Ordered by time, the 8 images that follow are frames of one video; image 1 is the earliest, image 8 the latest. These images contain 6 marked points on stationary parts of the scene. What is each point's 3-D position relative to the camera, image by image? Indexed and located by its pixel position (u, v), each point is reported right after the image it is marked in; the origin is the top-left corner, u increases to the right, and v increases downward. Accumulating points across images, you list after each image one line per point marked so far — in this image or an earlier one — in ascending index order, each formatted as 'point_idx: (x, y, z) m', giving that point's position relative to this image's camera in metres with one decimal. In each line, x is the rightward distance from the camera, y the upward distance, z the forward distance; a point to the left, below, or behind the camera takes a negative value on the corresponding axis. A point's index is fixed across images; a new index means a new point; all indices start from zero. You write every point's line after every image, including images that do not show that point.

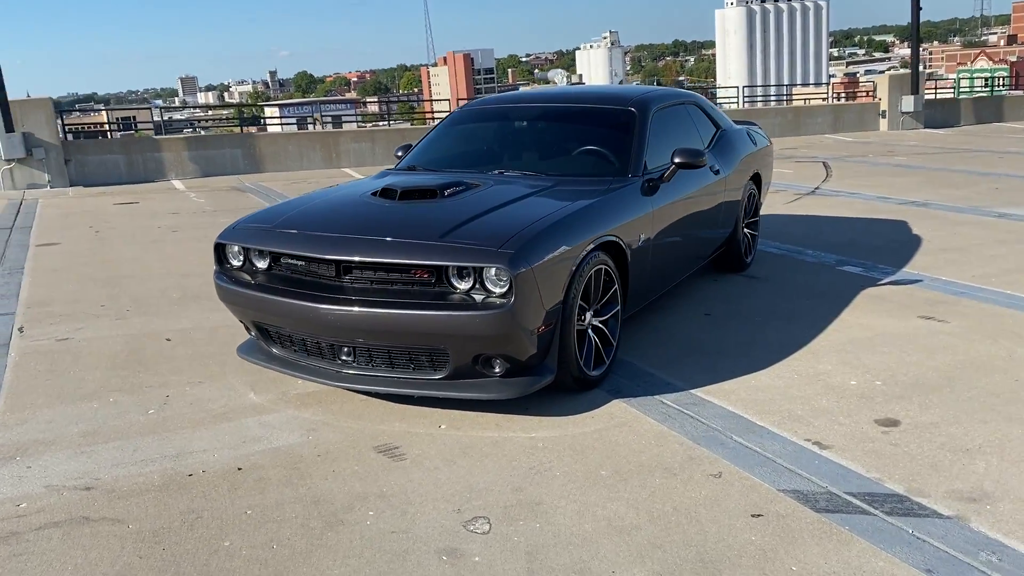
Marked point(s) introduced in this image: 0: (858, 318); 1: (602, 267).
0: (+2.0, -0.2, +5.2) m
1: (+0.4, +0.1, +4.1) m
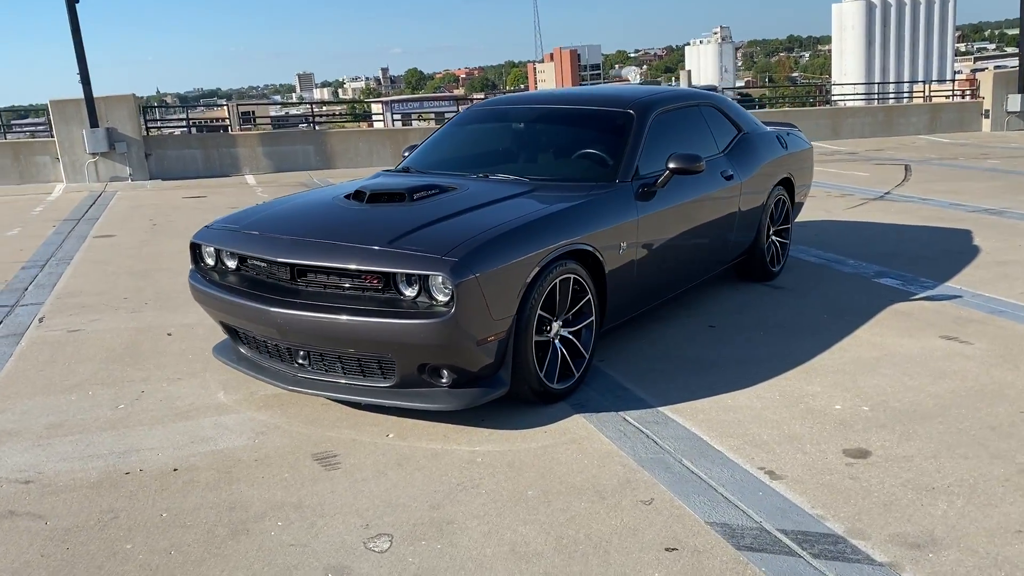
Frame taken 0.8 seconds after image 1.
0: (+2.0, -0.3, +4.9) m
1: (+0.2, 0.0, +3.9) m
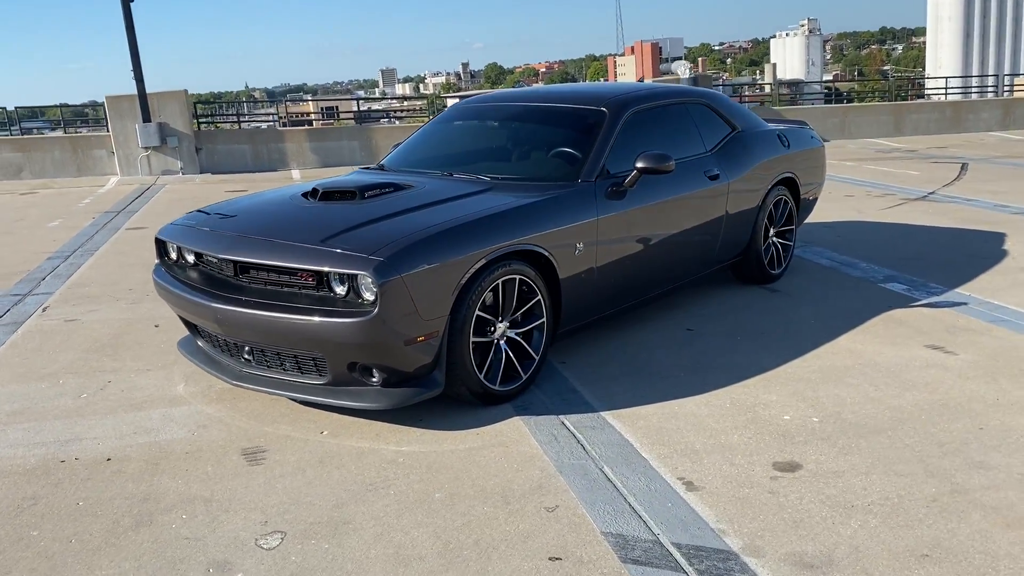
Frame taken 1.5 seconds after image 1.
0: (+1.8, -0.3, +4.7) m
1: (0.0, 0.0, +3.9) m
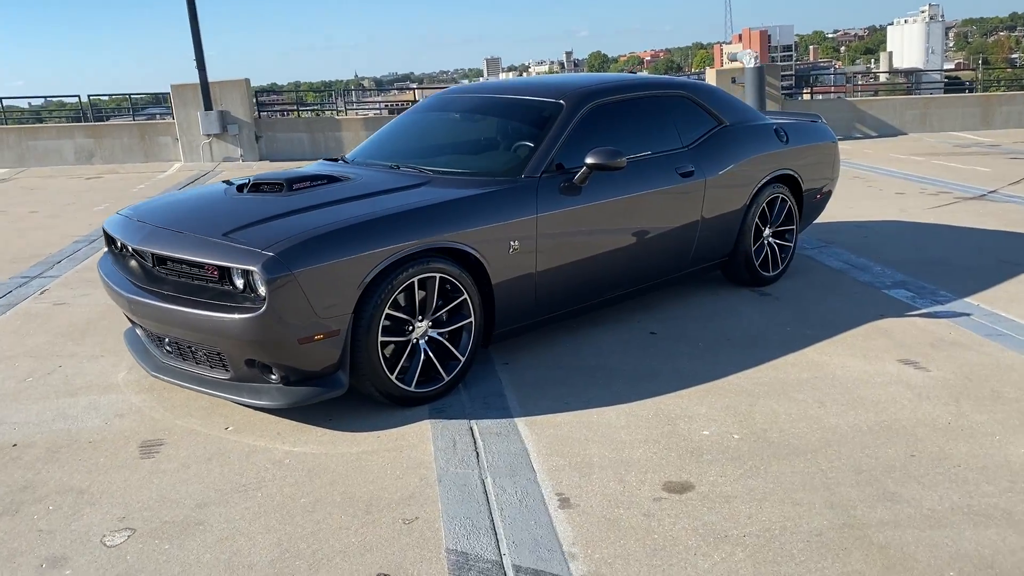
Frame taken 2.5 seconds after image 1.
0: (+1.5, -0.3, +4.4) m
1: (-0.3, +0.1, +3.8) m
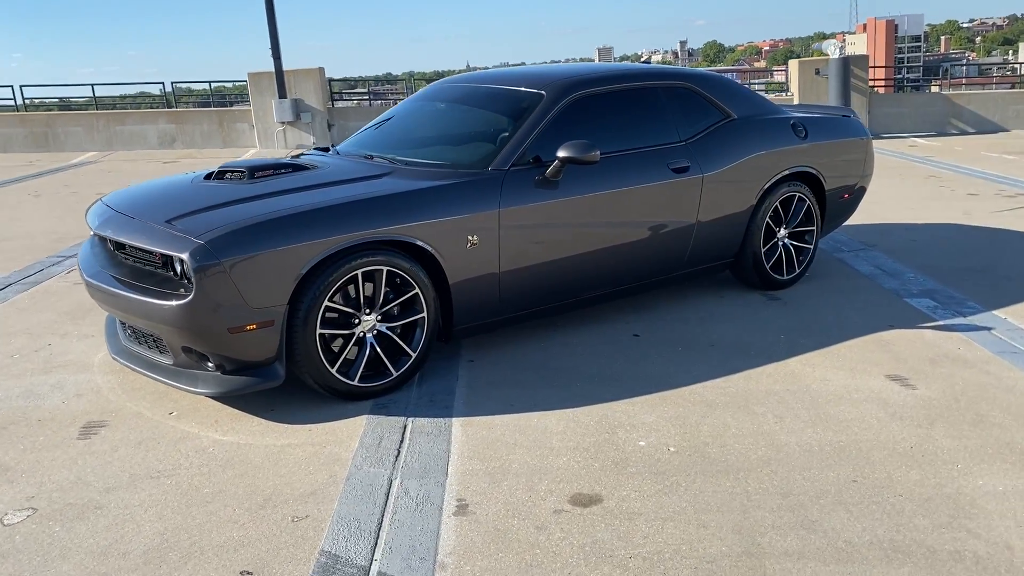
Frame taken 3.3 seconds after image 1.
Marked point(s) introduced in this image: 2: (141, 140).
0: (+1.3, -0.3, +4.1) m
1: (-0.6, +0.1, +3.7) m
2: (-6.1, +2.4, +14.7) m
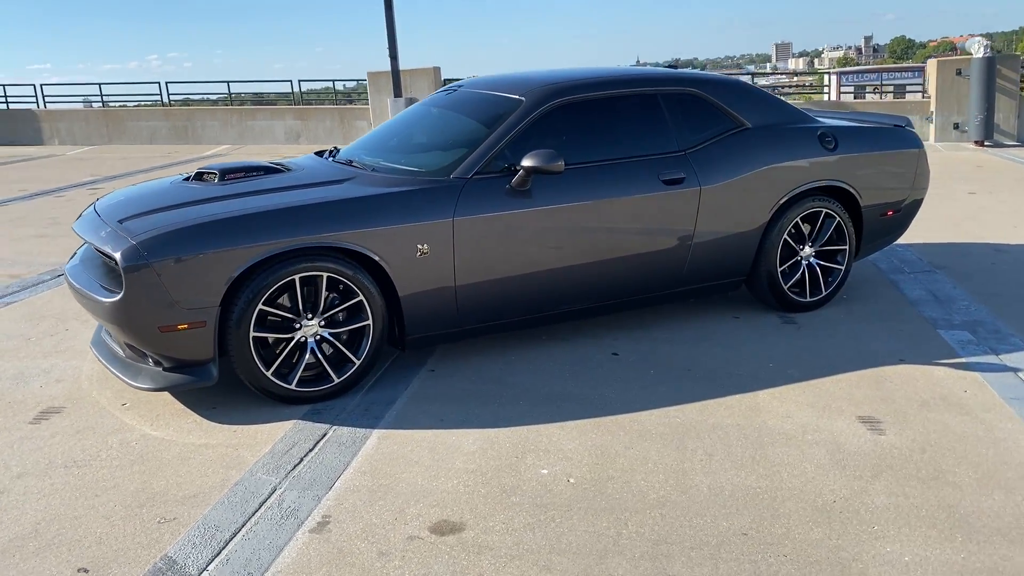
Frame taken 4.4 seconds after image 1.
0: (+1.1, -0.5, +3.8) m
1: (-0.8, +0.1, +3.7) m
2: (-4.2, +2.6, +15.4) m
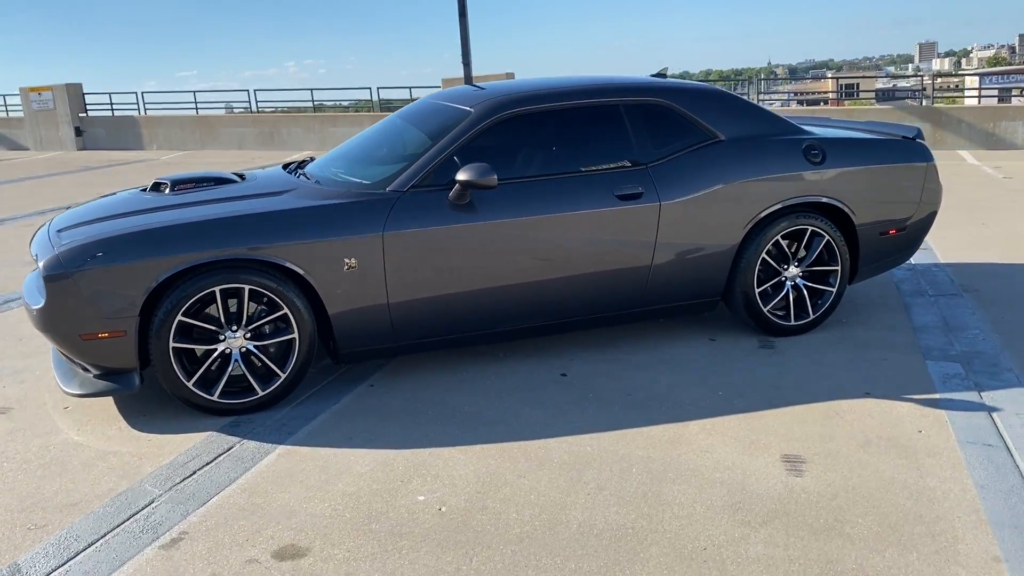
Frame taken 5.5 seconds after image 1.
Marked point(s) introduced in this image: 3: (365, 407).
0: (+0.8, -0.6, +3.5) m
1: (-1.1, 0.0, +3.7) m
2: (-2.9, +2.6, +15.8) m
3: (-0.6, -0.5, +3.9) m
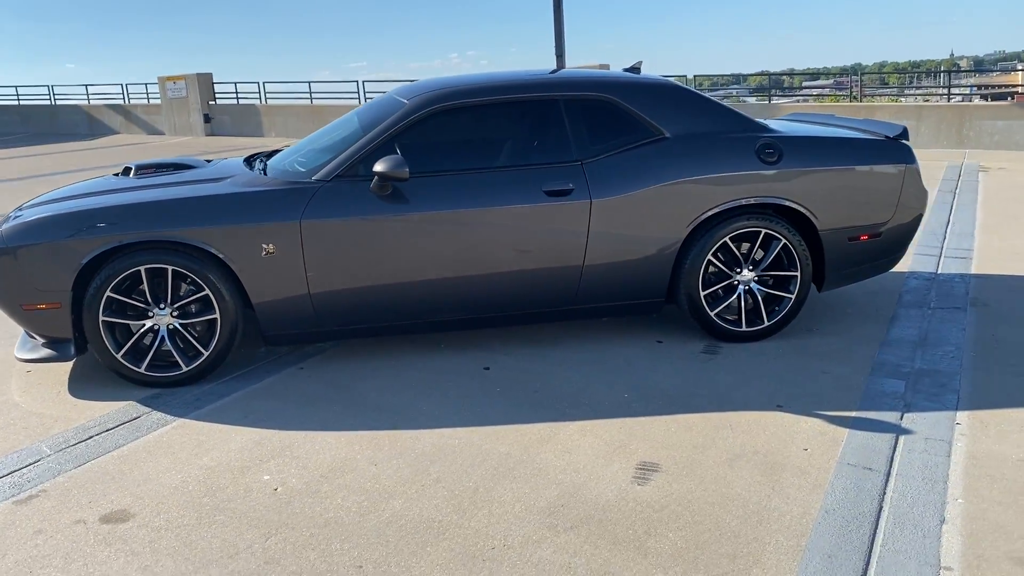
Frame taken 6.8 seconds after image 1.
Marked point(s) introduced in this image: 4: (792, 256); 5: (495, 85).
0: (+0.3, -0.6, +3.5) m
1: (-1.5, +0.1, +4.0) m
2: (-1.2, +2.8, +16.1) m
3: (-1.0, -0.5, +4.1) m
4: (+1.4, +0.2, +4.4) m
5: (-0.1, +1.0, +4.3) m
